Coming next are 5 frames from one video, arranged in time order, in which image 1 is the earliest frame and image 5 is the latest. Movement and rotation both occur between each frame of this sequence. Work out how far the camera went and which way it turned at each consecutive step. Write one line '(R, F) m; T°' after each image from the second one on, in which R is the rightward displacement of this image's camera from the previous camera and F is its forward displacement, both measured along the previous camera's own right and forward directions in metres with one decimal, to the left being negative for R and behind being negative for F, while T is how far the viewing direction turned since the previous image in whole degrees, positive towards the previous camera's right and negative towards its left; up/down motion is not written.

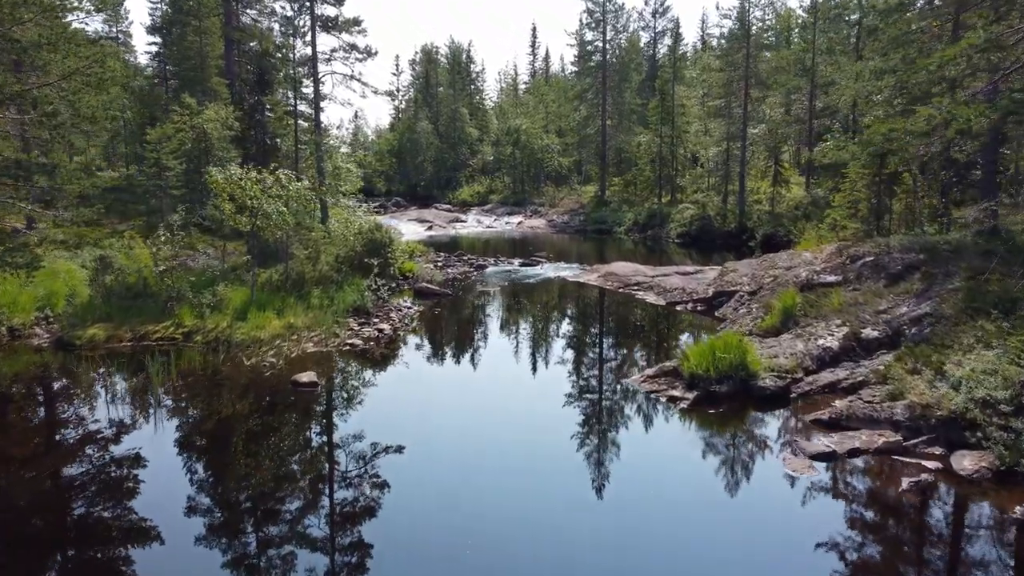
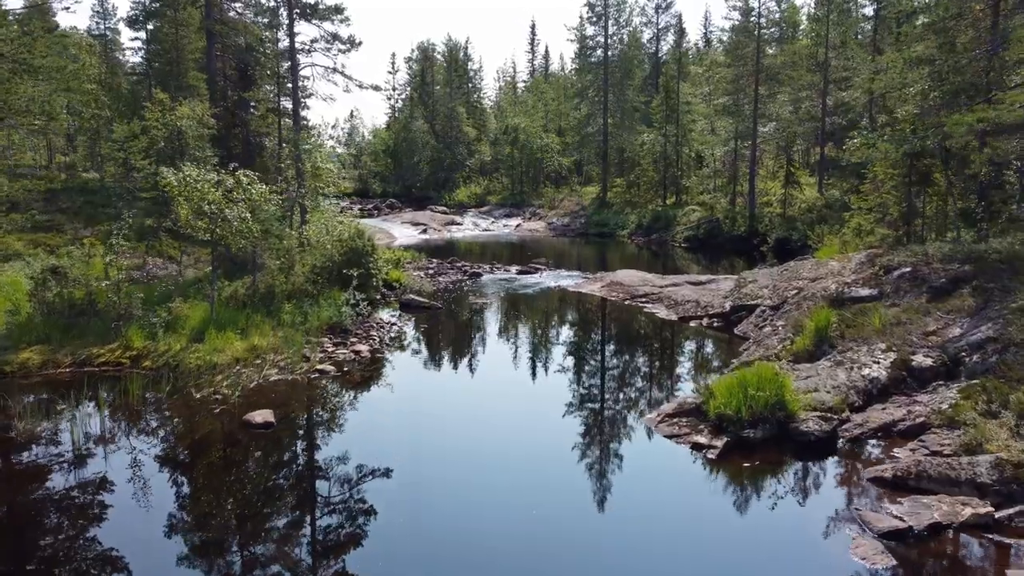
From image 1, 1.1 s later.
(+0.1, +1.9) m; 0°
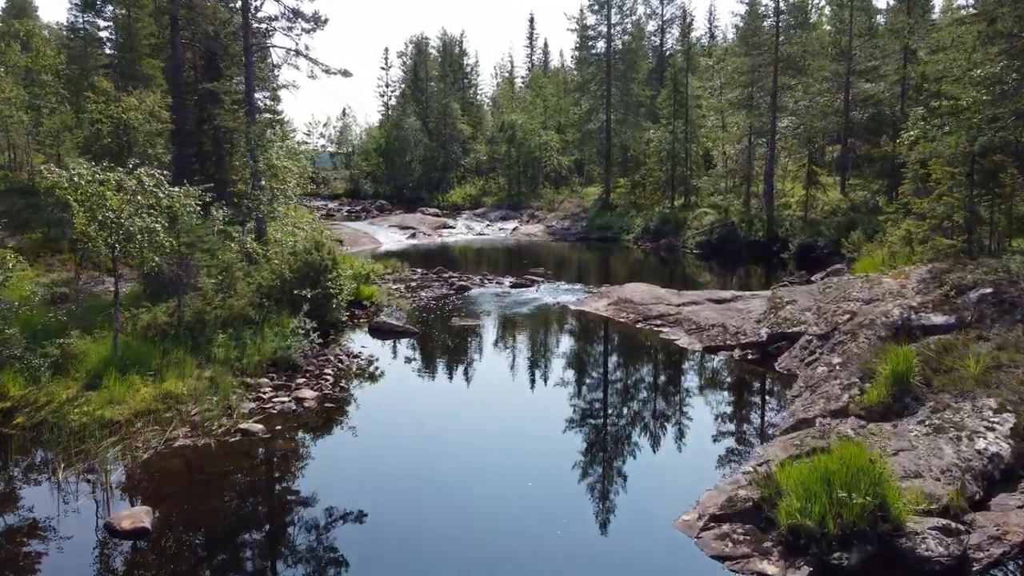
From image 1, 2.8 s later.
(+0.2, +3.0) m; 0°
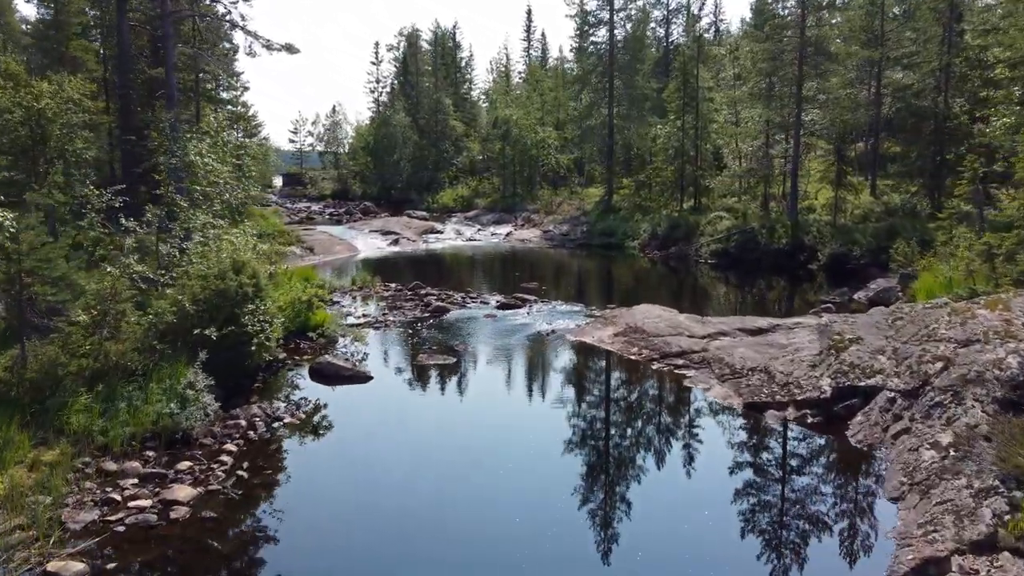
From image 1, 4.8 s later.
(+0.3, +3.5) m; 0°
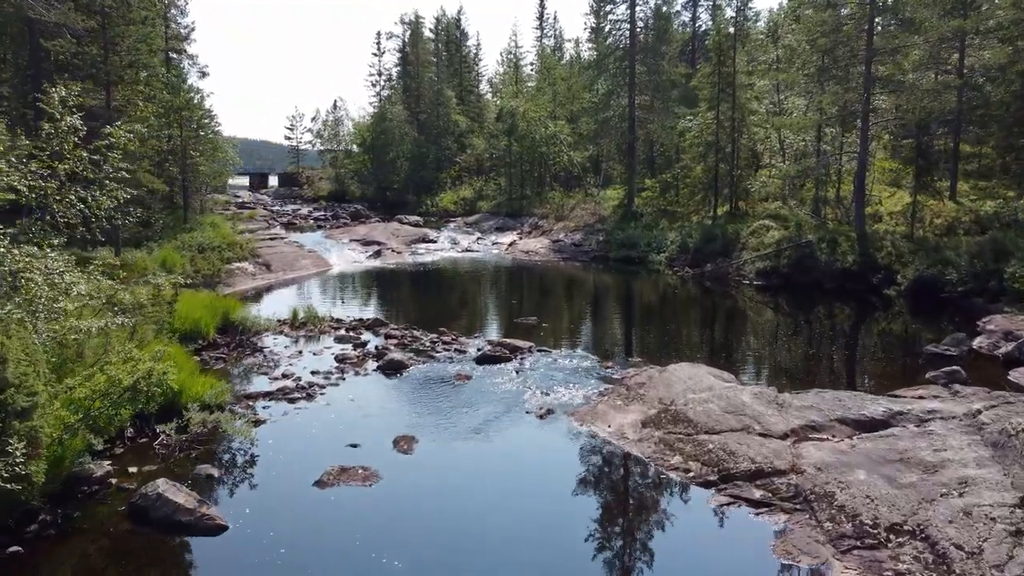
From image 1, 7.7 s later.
(+0.5, +5.2) m; -1°
